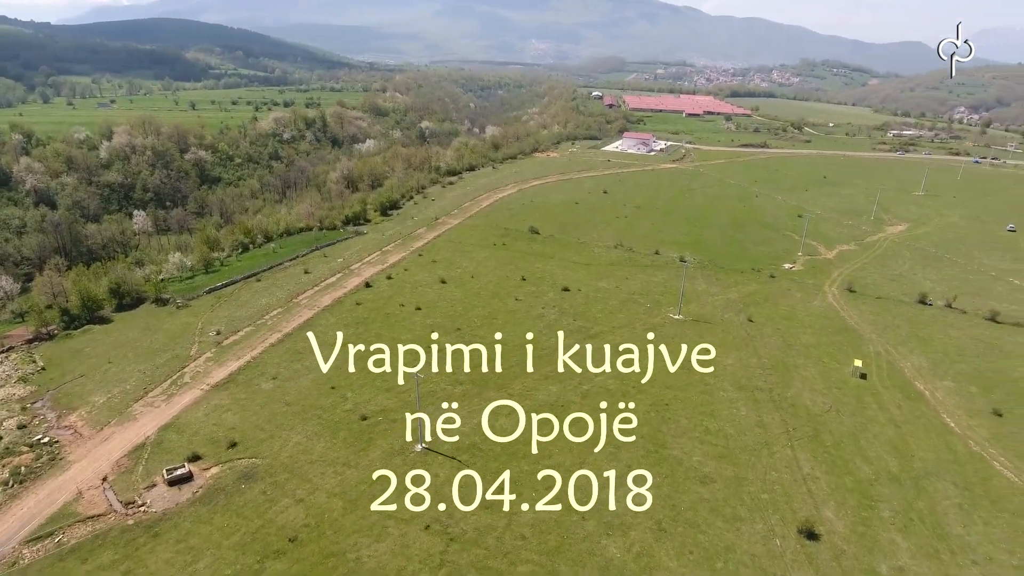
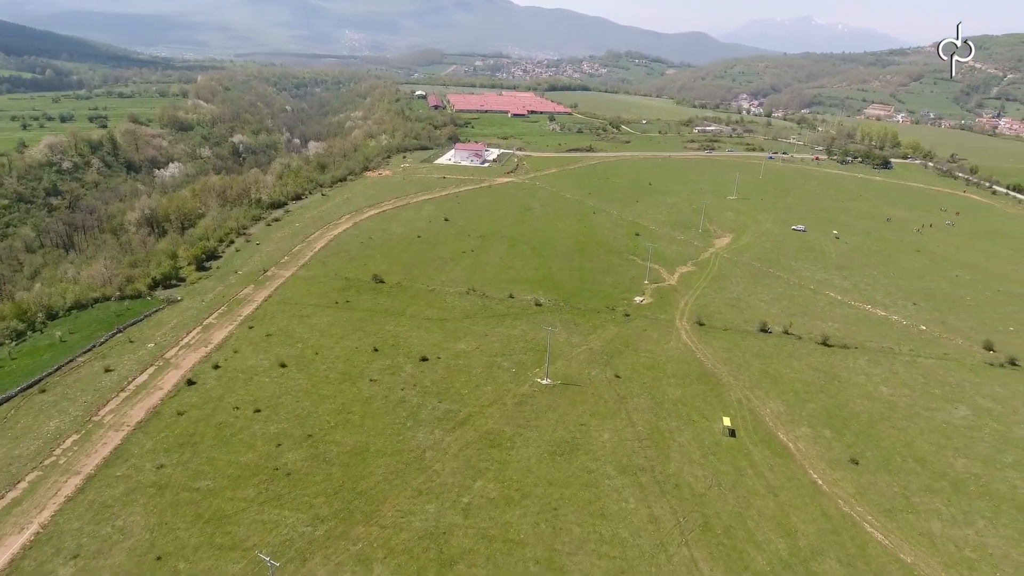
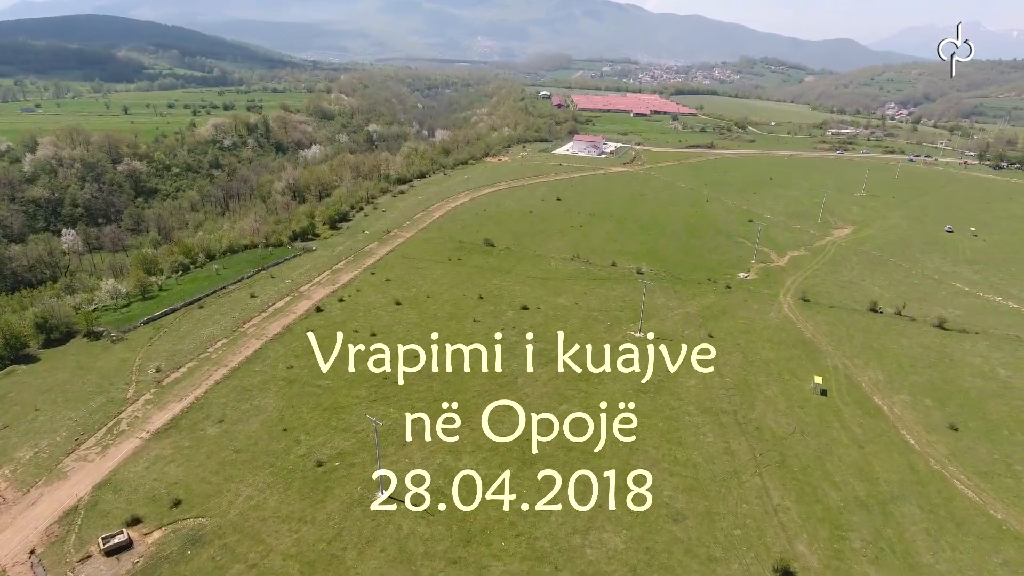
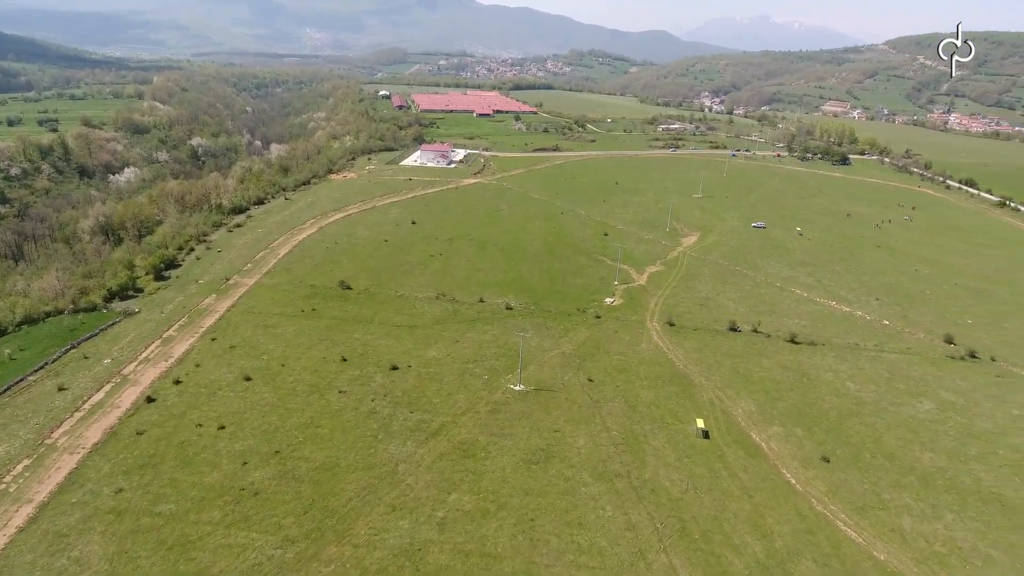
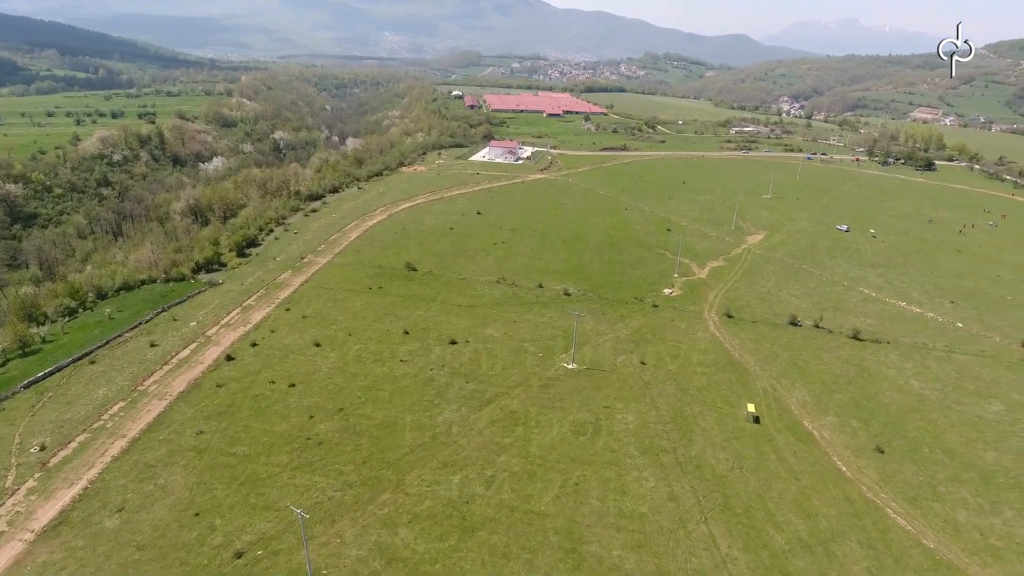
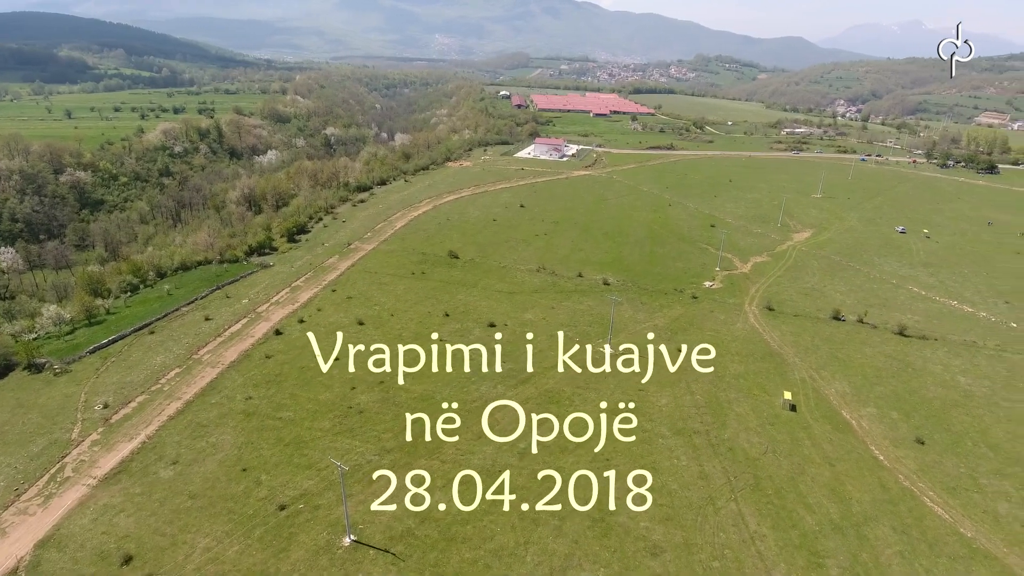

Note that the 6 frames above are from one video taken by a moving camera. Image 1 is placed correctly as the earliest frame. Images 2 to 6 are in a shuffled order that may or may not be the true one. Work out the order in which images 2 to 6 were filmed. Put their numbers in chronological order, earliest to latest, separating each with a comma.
3, 6, 5, 2, 4
